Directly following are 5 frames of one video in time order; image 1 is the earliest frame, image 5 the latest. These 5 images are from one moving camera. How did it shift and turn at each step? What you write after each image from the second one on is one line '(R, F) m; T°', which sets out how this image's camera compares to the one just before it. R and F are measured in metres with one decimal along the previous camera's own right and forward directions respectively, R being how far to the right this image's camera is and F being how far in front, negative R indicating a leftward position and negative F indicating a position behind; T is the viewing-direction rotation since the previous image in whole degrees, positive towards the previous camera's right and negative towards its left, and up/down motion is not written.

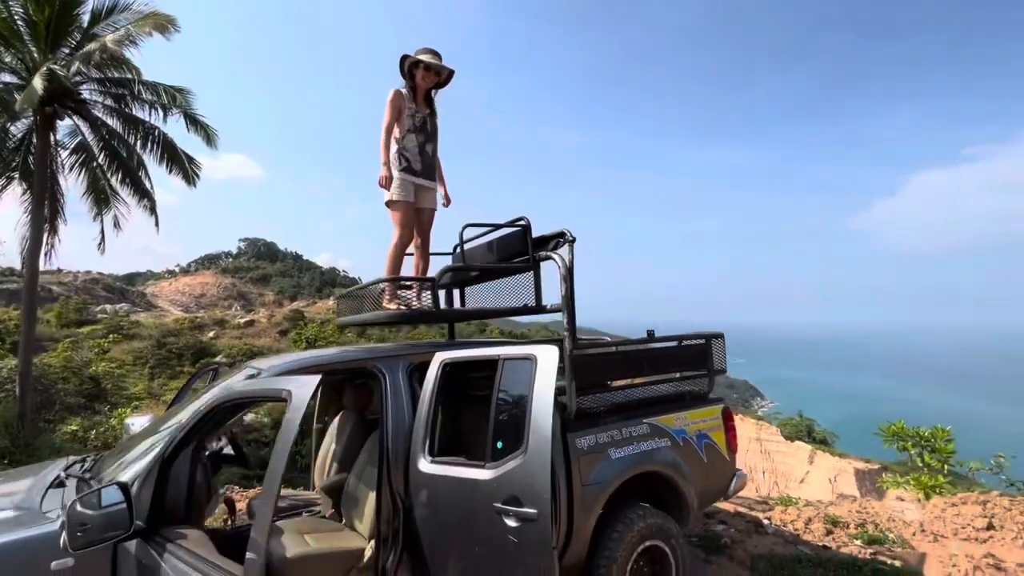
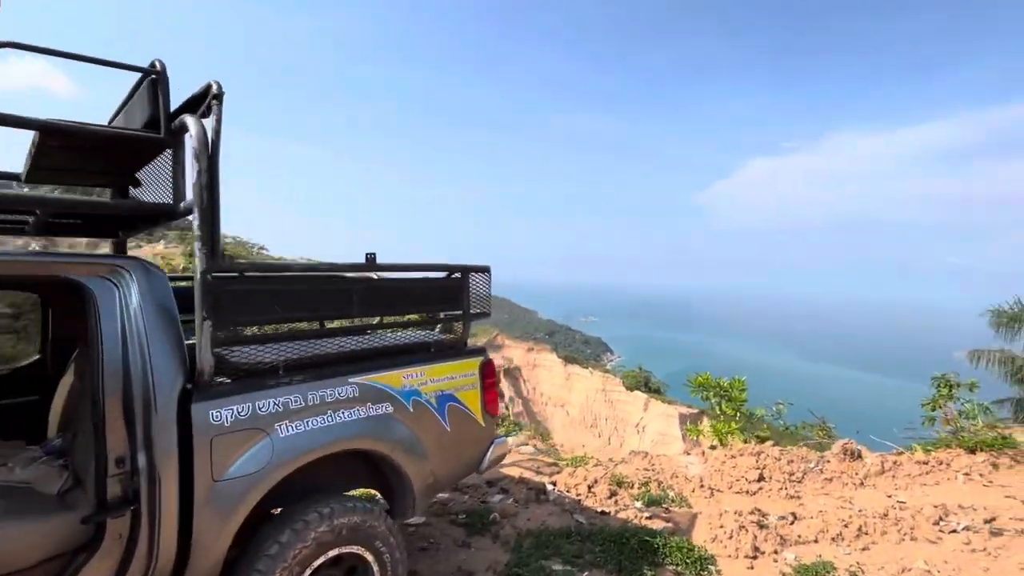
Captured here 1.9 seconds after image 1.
(+0.4, +0.5) m; +14°
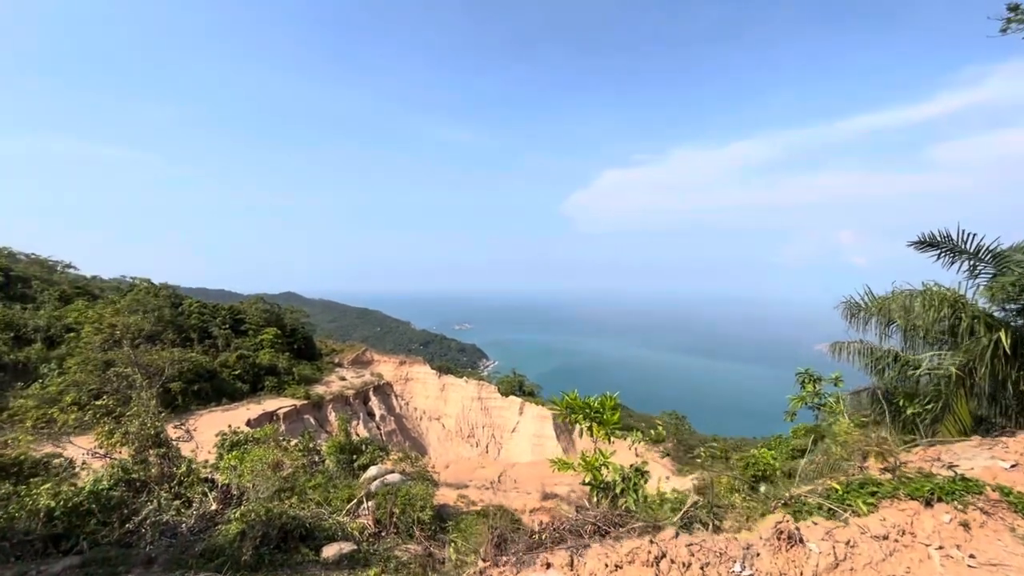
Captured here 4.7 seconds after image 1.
(+0.5, +1.3) m; +12°
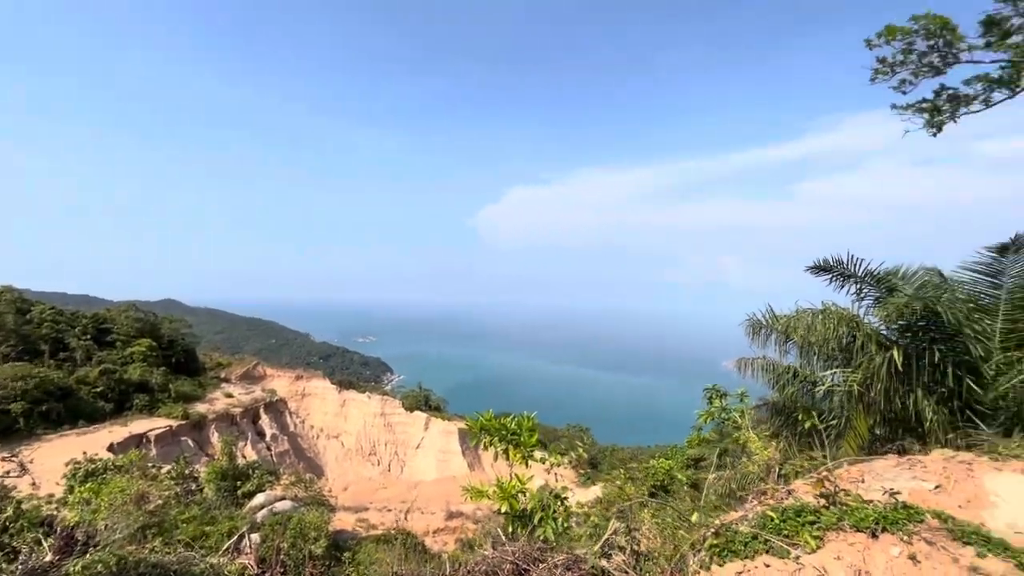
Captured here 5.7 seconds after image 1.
(0.0, +0.4) m; +9°
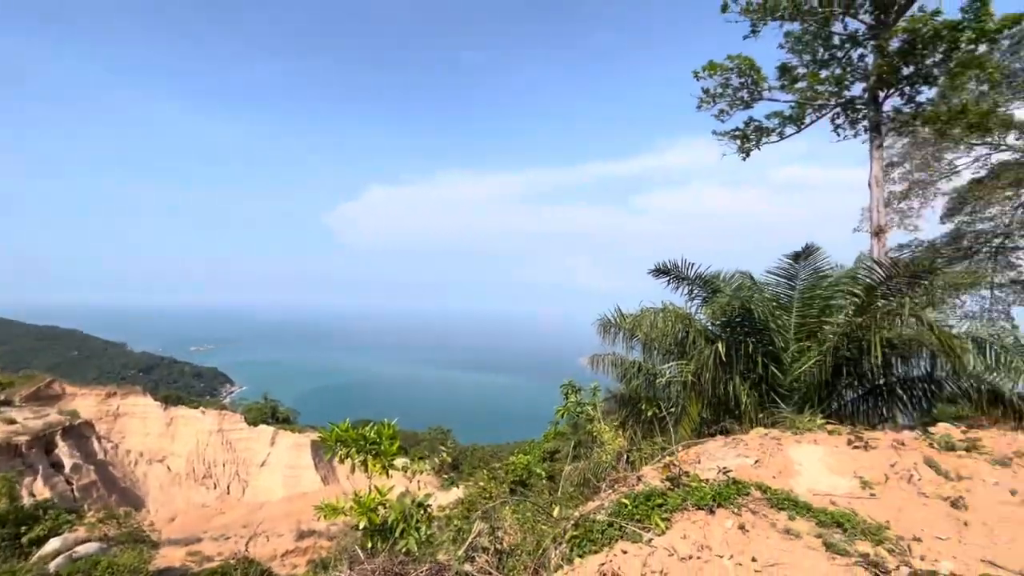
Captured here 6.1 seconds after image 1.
(0.0, +0.1) m; +13°
